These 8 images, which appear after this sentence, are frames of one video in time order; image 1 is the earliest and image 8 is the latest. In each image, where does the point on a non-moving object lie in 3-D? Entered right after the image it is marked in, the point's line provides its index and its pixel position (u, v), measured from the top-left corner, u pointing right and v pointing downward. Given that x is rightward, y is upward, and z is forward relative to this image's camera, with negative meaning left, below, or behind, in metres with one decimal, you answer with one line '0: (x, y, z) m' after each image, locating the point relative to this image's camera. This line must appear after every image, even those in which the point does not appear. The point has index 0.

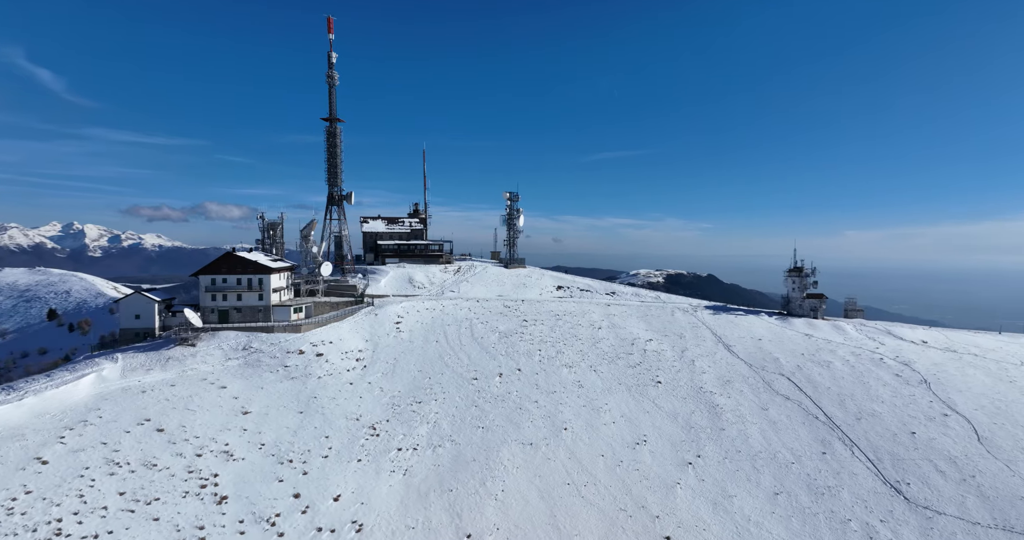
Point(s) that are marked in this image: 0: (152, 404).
0: (-13.8, -5.2, +17.3) m
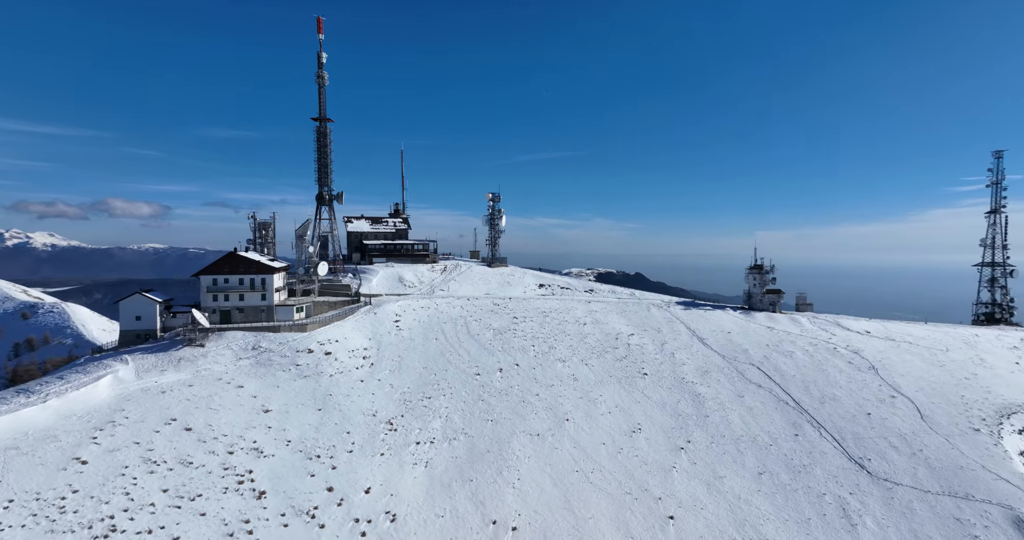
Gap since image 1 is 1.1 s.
0: (-12.7, -5.1, +16.9) m
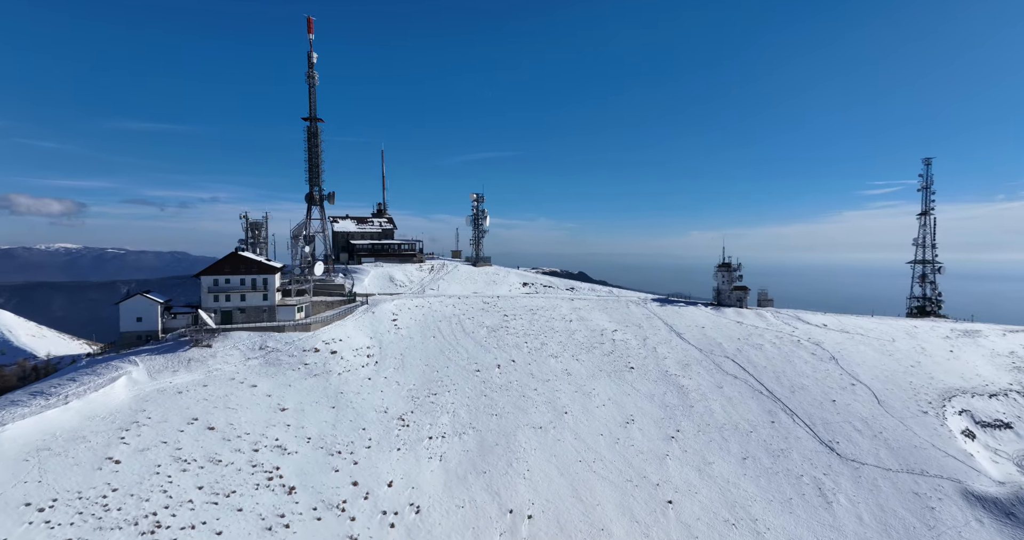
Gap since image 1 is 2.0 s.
0: (-11.8, -5.0, +16.6) m
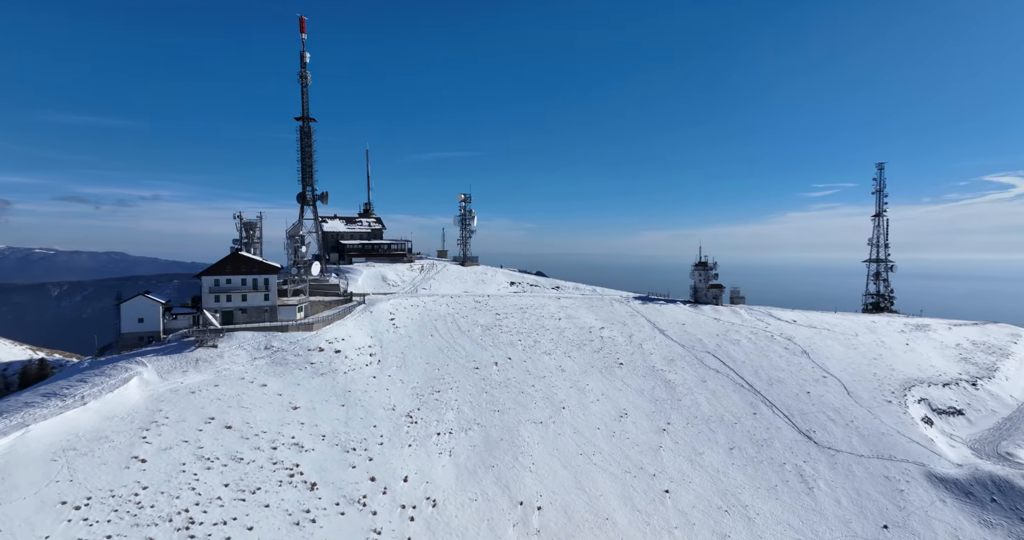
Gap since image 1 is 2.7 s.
0: (-11.2, -4.9, +16.5) m
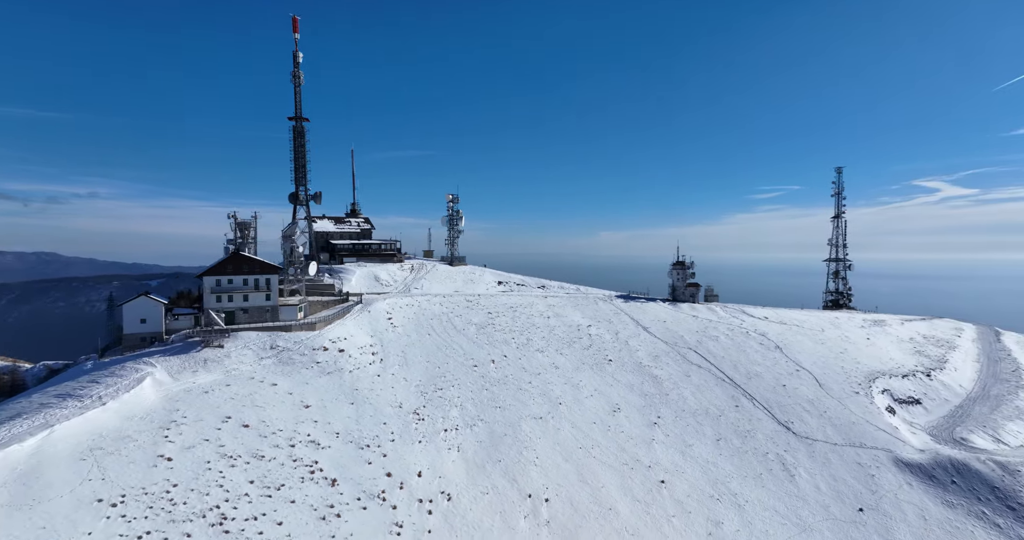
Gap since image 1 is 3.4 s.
0: (-10.6, -4.9, +16.4) m
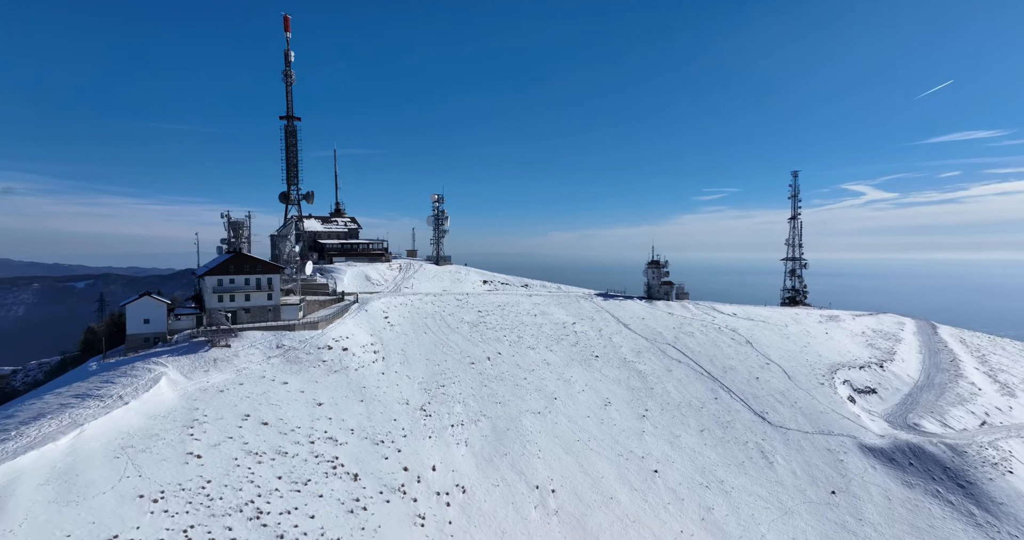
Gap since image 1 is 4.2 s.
0: (-10.0, -4.8, +16.3) m
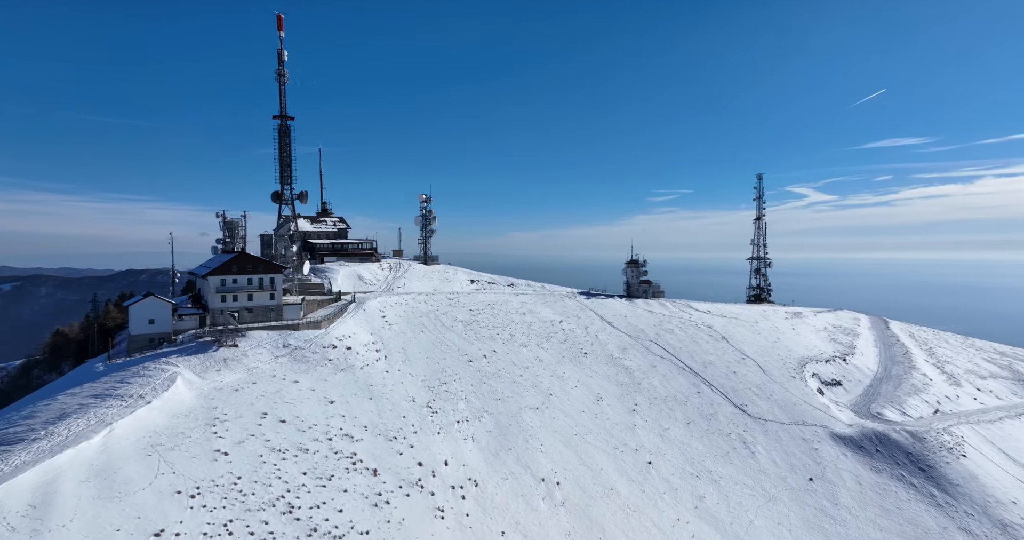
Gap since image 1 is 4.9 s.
0: (-9.4, -4.8, +16.3) m
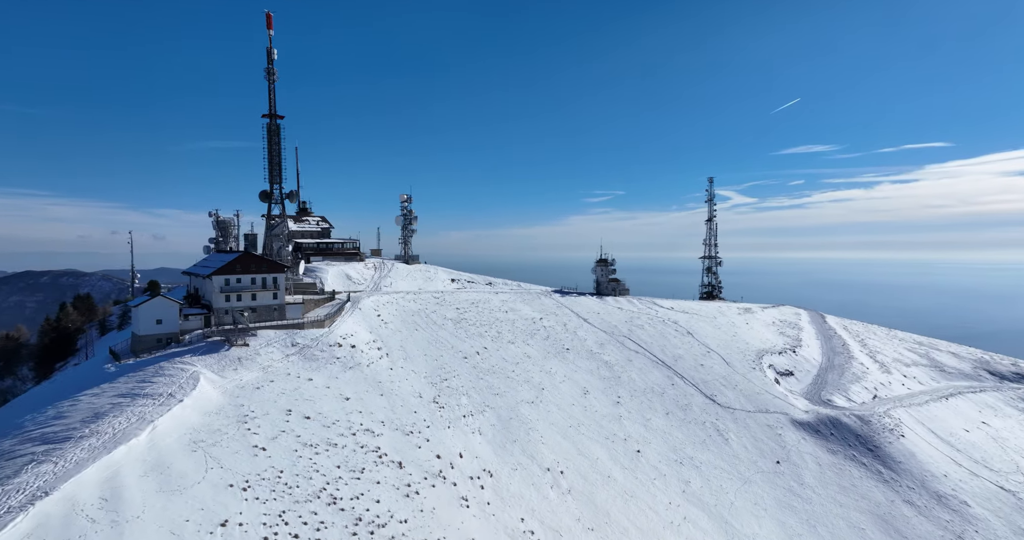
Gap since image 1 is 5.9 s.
0: (-8.7, -4.7, +16.4) m
